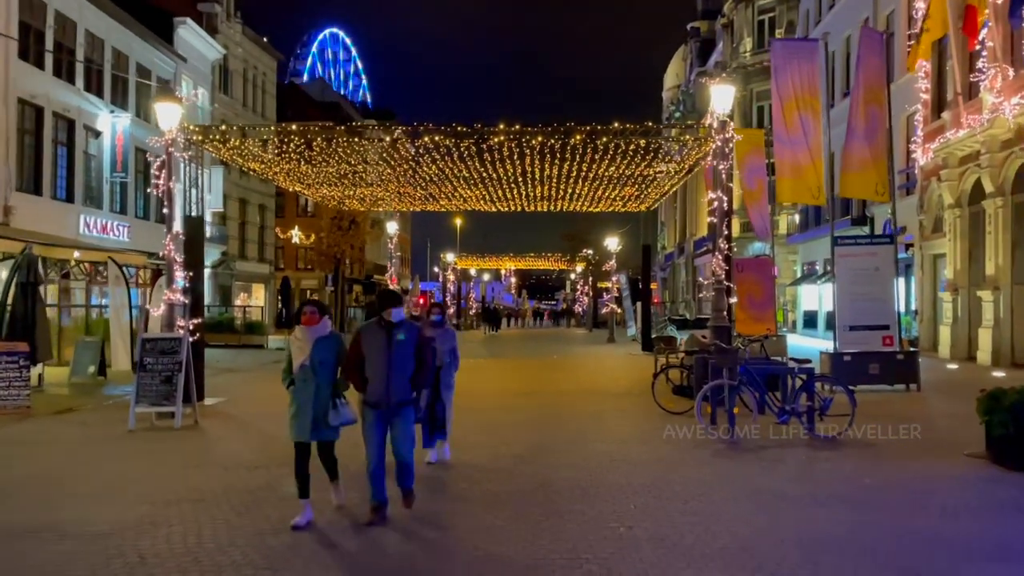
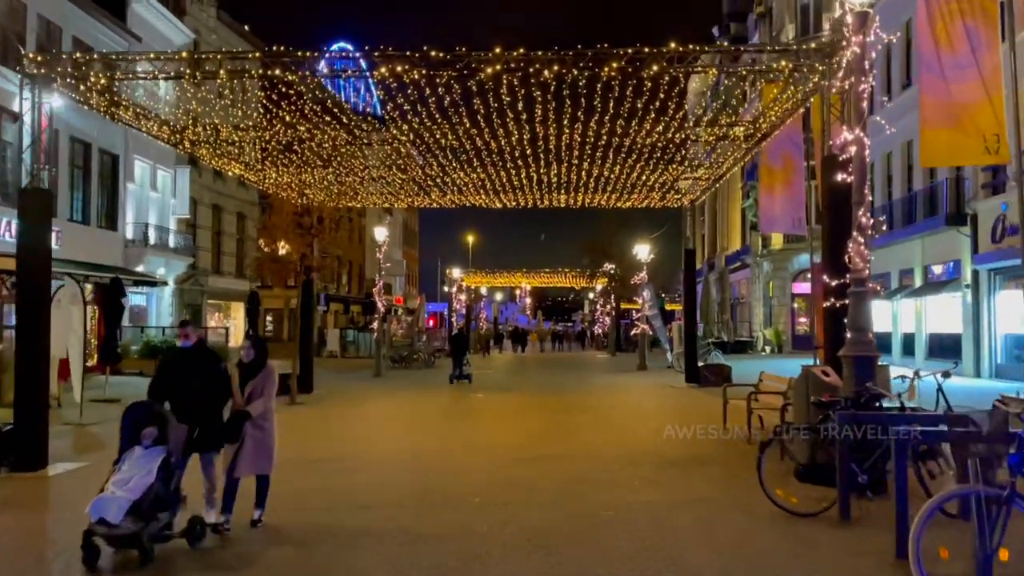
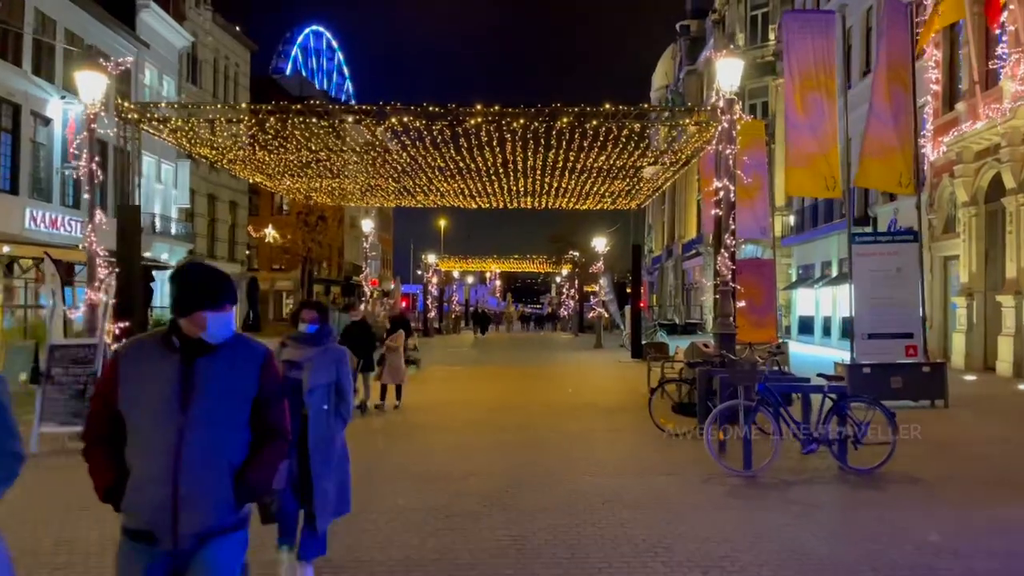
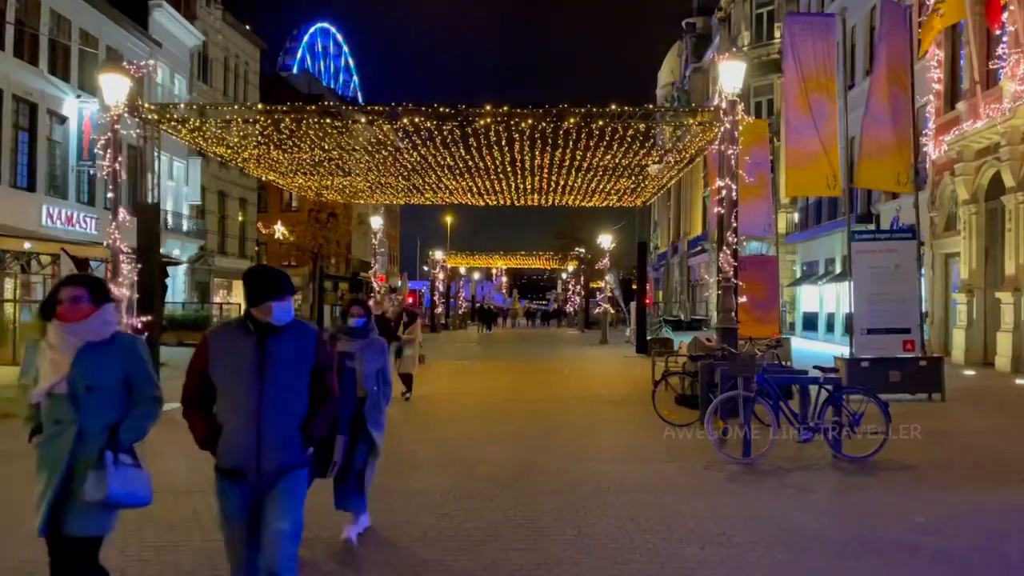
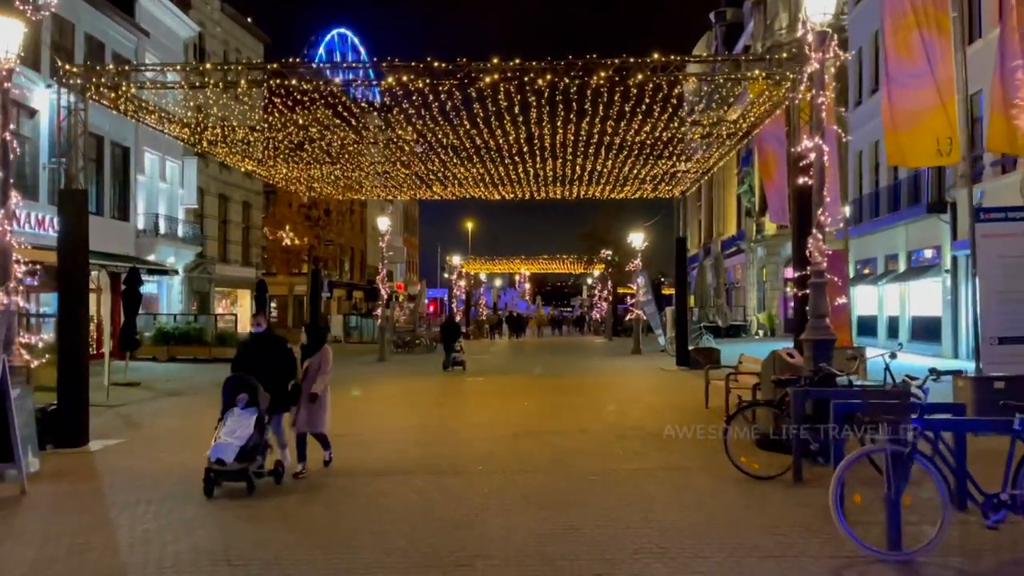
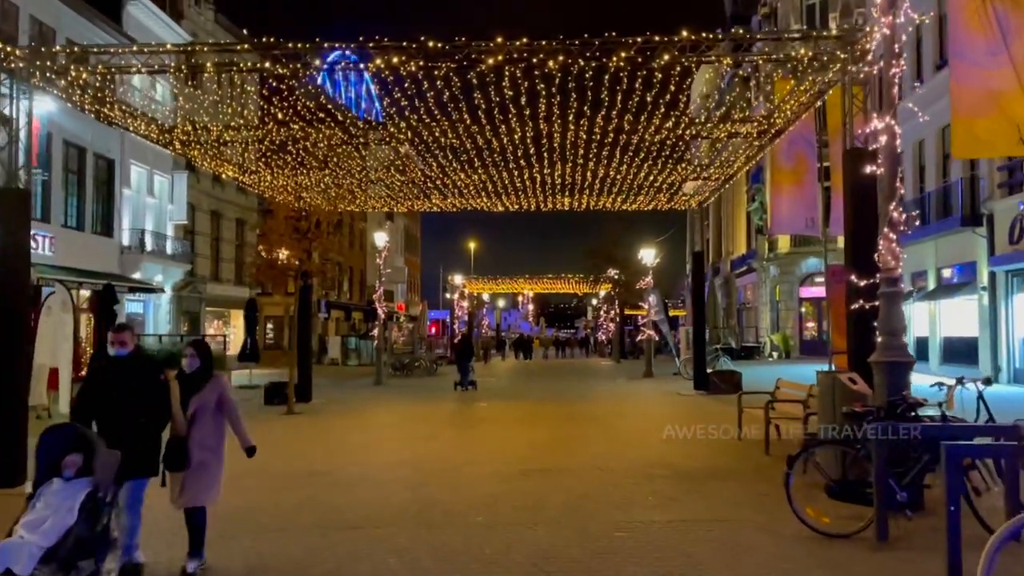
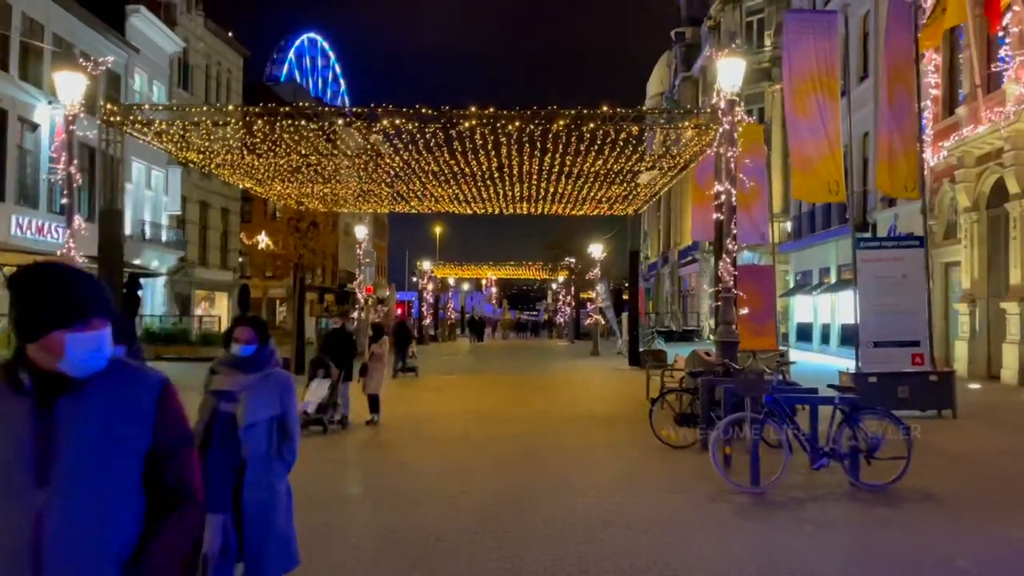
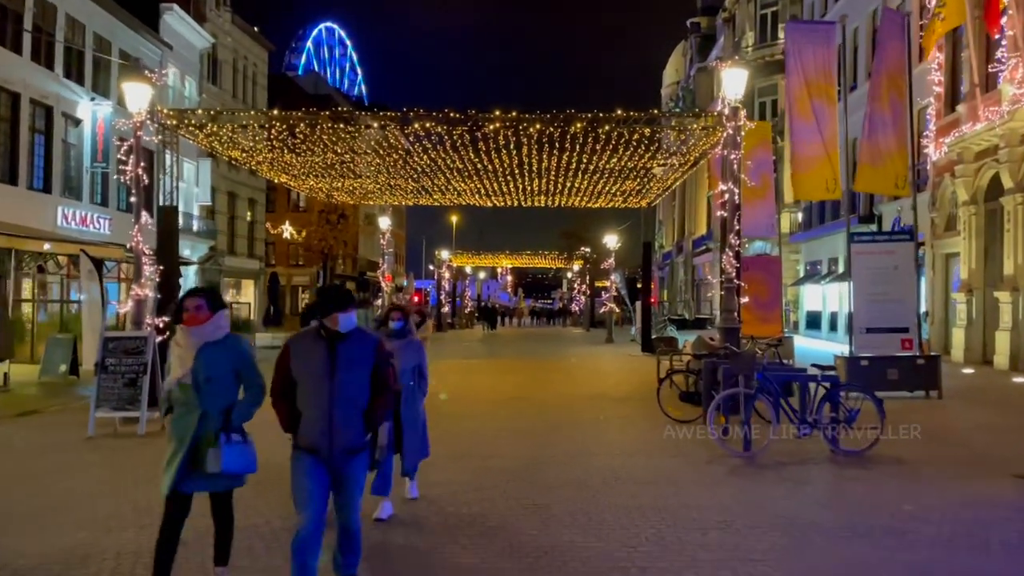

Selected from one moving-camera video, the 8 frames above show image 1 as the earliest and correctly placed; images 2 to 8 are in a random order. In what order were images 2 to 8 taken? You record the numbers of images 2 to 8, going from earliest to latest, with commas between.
8, 4, 3, 7, 5, 2, 6
